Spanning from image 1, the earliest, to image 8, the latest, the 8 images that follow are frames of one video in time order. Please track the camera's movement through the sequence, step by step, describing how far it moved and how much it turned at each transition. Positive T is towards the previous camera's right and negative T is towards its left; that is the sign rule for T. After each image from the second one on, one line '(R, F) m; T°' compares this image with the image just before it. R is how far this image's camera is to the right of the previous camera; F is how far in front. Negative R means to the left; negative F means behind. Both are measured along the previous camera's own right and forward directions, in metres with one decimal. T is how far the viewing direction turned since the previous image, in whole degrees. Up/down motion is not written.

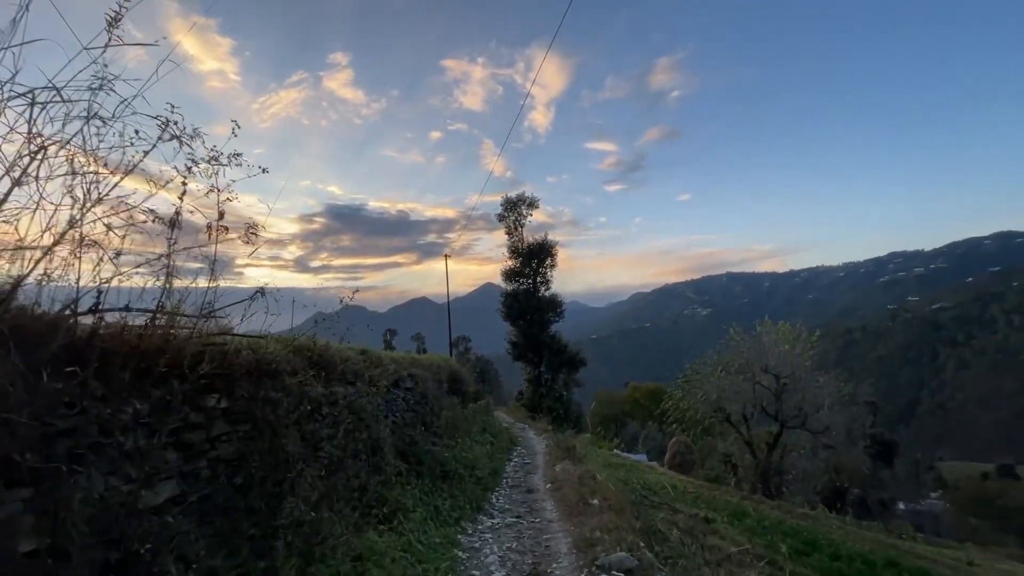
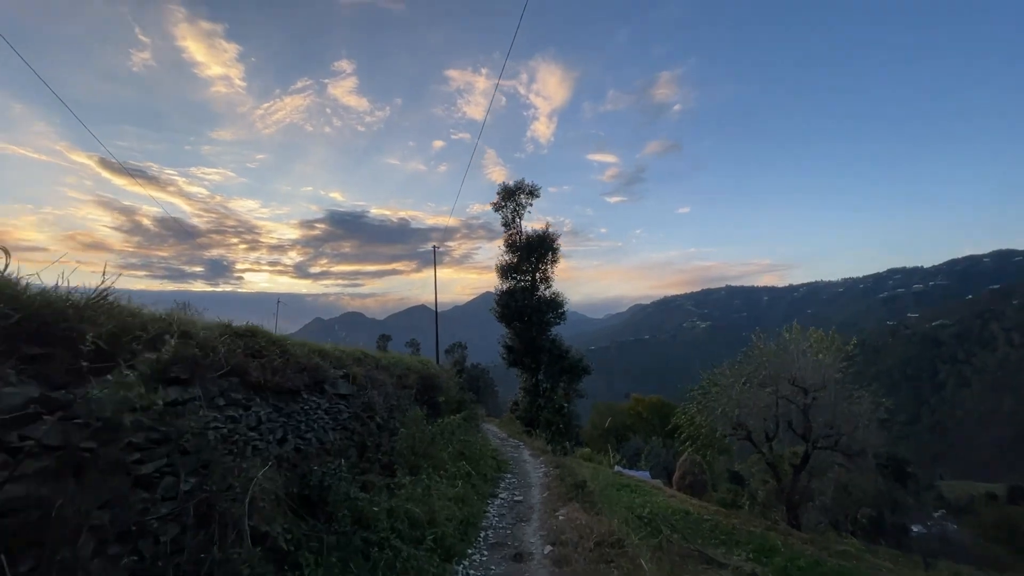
(+0.1, +2.2) m; 0°
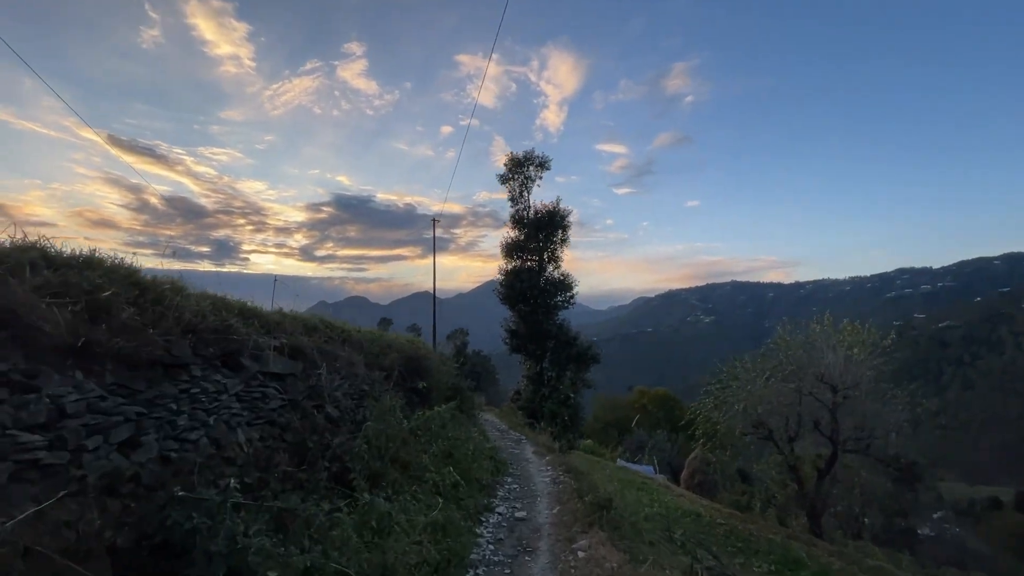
(0.0, +1.4) m; 0°
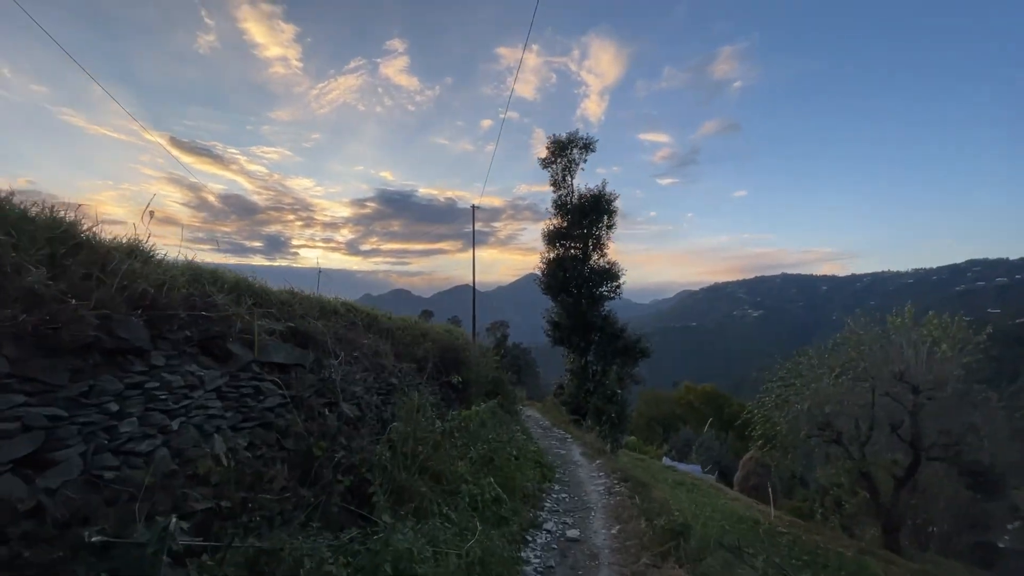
(-0.1, +0.7) m; -4°
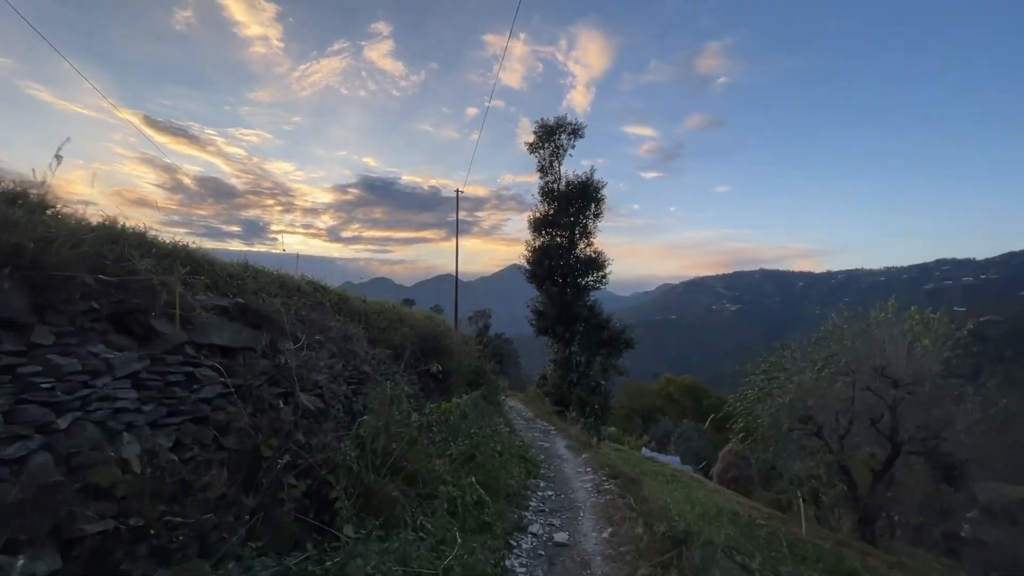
(0.0, +0.4) m; +2°
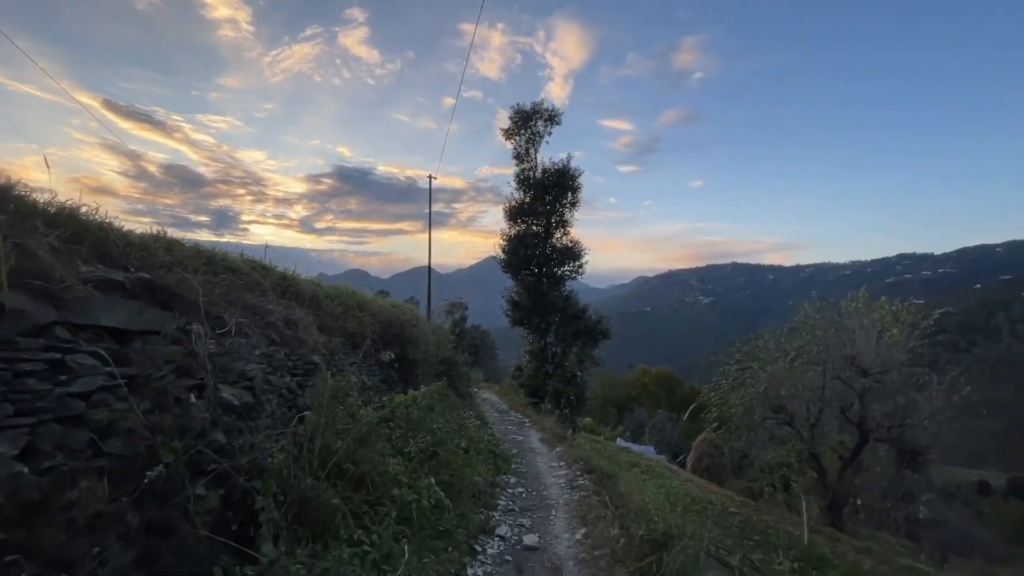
(+0.1, +0.3) m; +2°
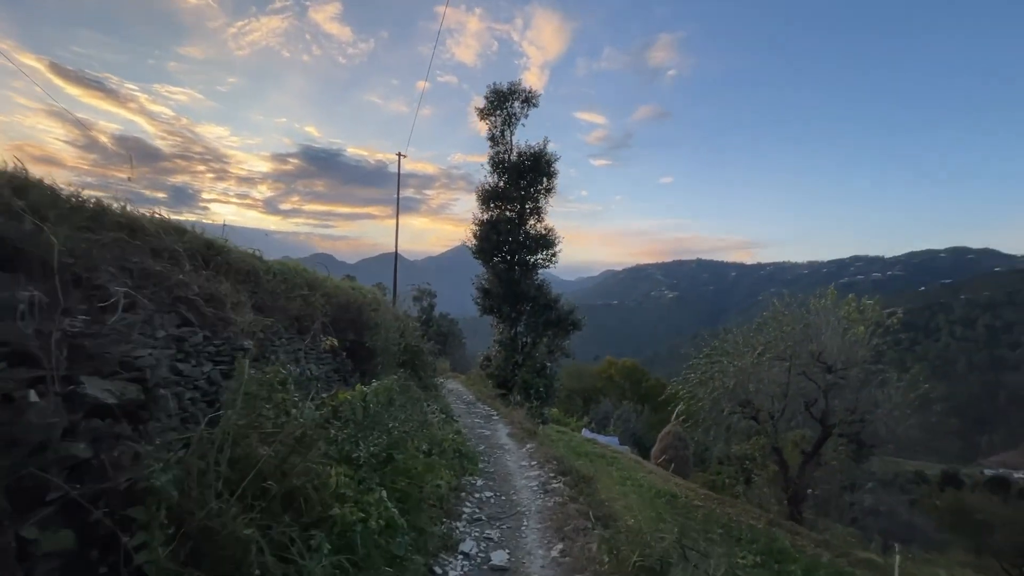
(0.0, +0.5) m; +3°
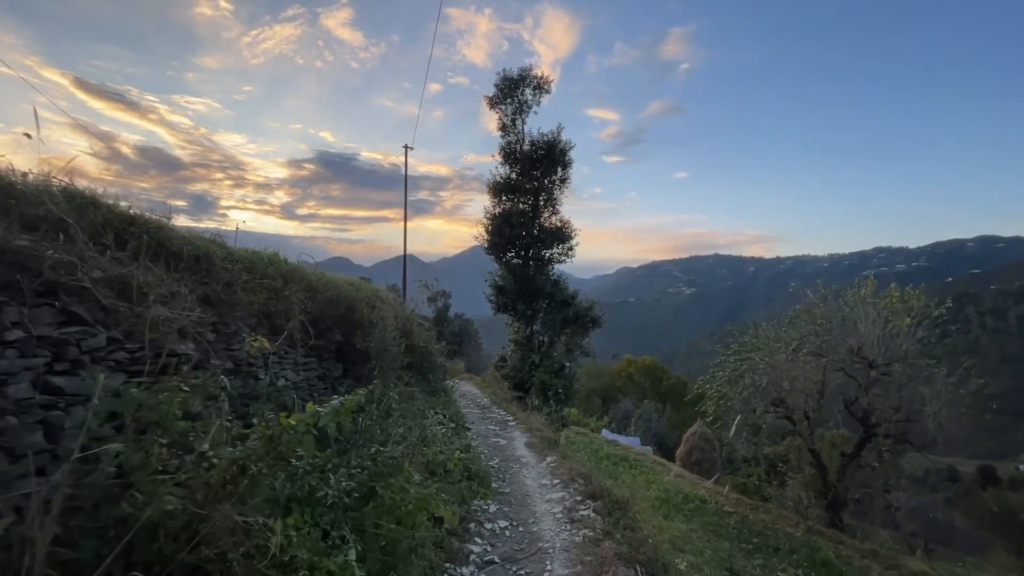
(0.0, +0.7) m; -2°
